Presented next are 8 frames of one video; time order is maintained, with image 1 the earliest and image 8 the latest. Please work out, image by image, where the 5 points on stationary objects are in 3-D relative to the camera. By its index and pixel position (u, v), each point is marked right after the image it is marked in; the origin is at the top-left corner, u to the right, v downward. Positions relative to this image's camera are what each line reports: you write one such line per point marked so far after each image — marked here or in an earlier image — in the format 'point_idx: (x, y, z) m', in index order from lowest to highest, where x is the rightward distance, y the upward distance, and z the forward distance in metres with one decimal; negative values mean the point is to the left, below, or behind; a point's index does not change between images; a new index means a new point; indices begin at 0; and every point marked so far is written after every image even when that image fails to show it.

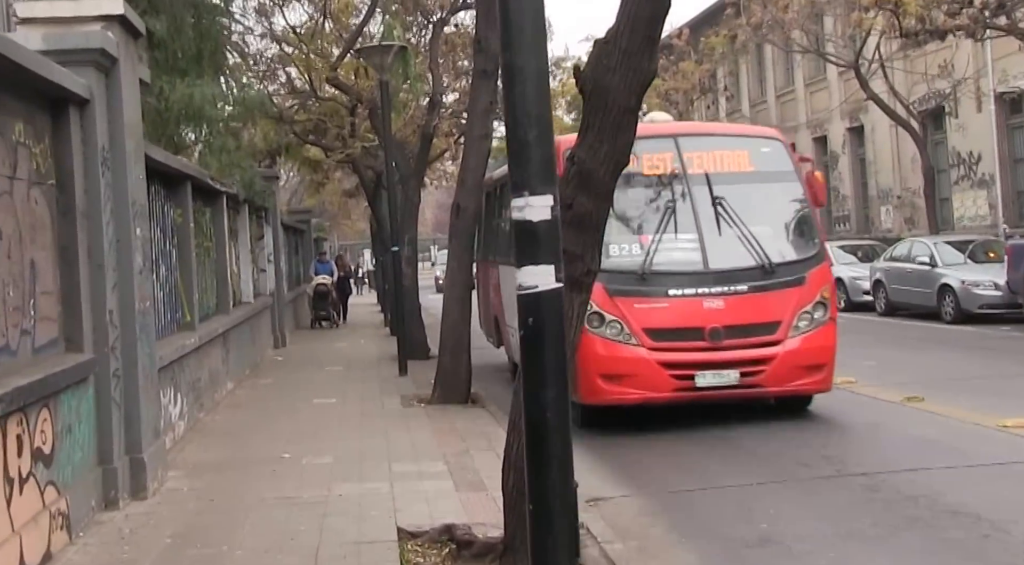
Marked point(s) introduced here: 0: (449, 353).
0: (-0.6, -0.7, +10.8) m
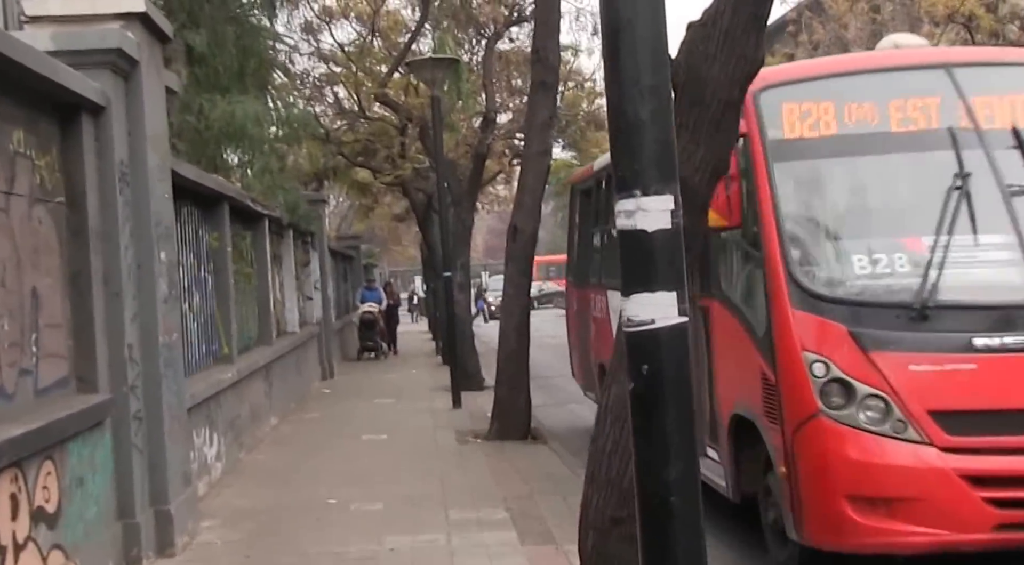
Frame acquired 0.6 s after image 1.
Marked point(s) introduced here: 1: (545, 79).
0: (-0.1, -1.0, +10.3) m
1: (+0.3, +1.9, +9.8) m
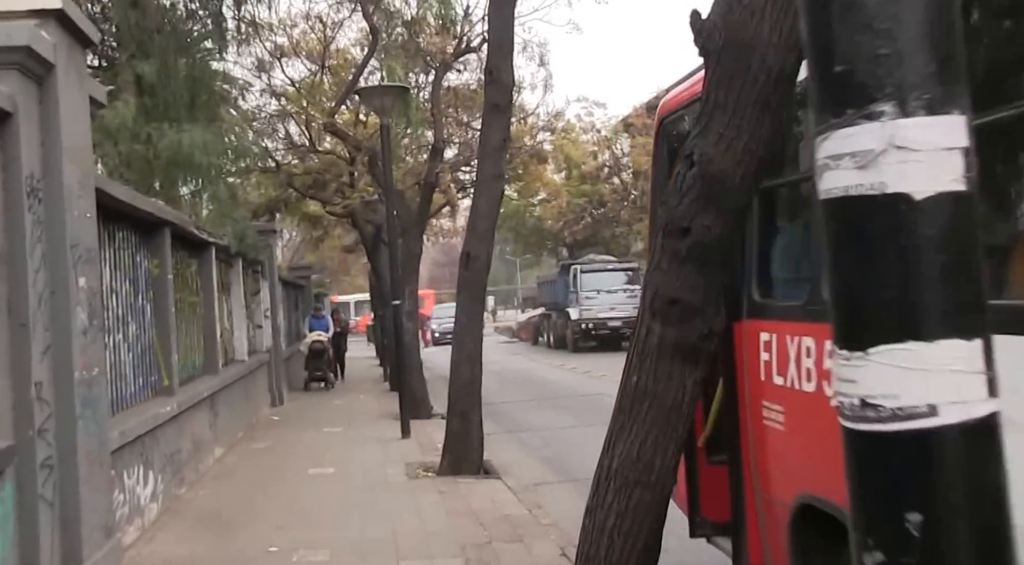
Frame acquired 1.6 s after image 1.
0: (-0.5, -1.2, +10.0) m
1: (-0.1, +1.6, +9.5) m
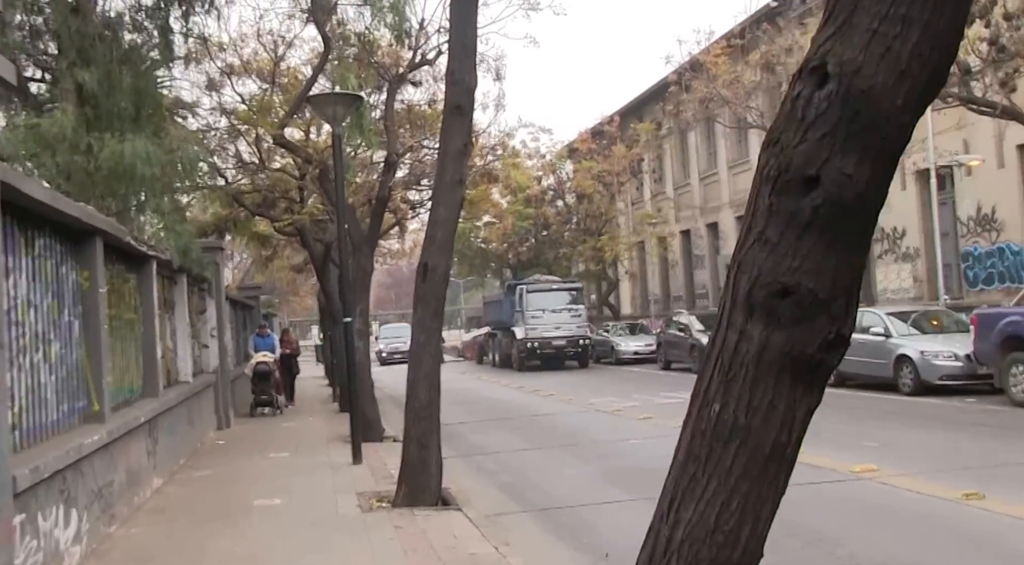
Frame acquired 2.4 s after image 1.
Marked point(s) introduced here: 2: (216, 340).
0: (-0.8, -1.4, +9.3) m
1: (-0.4, +1.5, +8.9) m
2: (-4.6, -0.9, +16.7) m
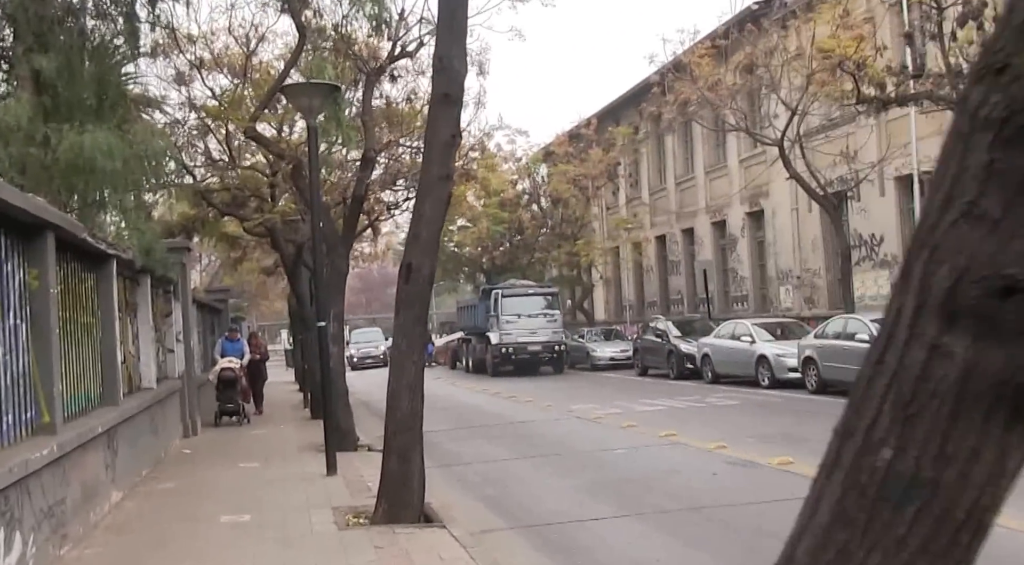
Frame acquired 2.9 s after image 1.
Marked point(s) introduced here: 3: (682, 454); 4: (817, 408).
0: (-0.9, -1.4, +8.7) m
1: (-0.5, +1.5, +8.4) m
2: (-4.9, -0.9, +16.0) m
3: (+2.1, -2.1, +13.3) m
4: (+5.1, -2.1, +18.4) m
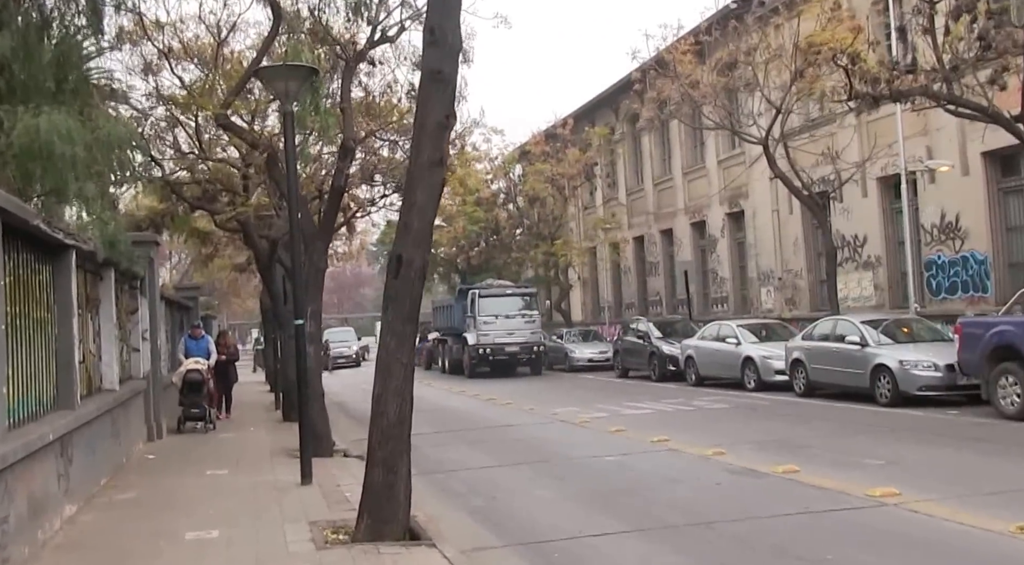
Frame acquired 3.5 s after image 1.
0: (-1.0, -1.4, +8.0) m
1: (-0.5, +1.5, +7.7) m
2: (-5.1, -0.9, +15.1) m
3: (+1.9, -2.1, +12.6) m
4: (+4.8, -2.1, +17.9) m
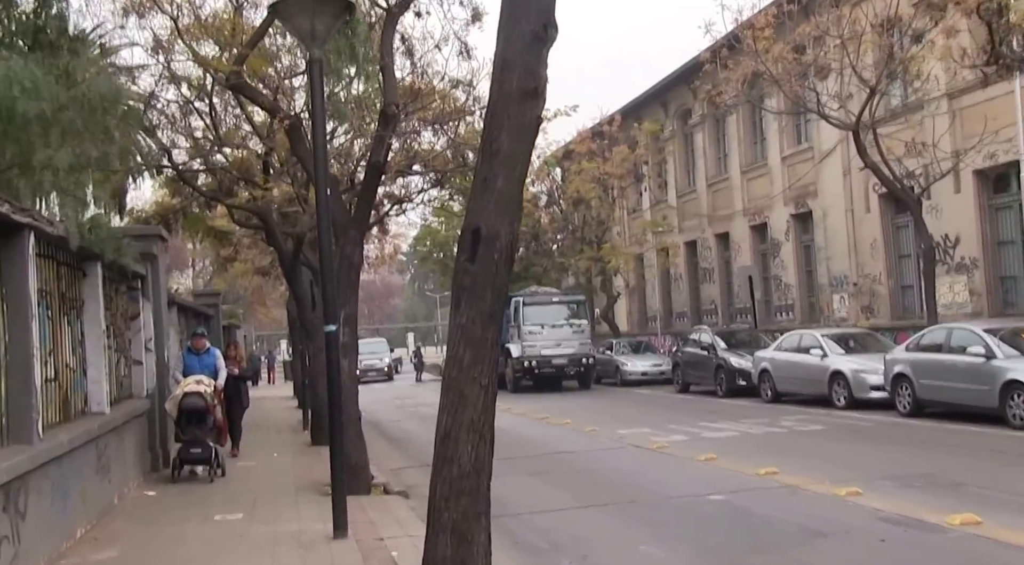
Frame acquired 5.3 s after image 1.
0: (-0.3, -1.3, +5.4) m
1: (+0.1, +1.6, +5.1) m
2: (-4.2, -0.9, +12.7) m
3: (+2.7, -2.0, +10.0) m
4: (+5.8, -2.1, +15.1) m
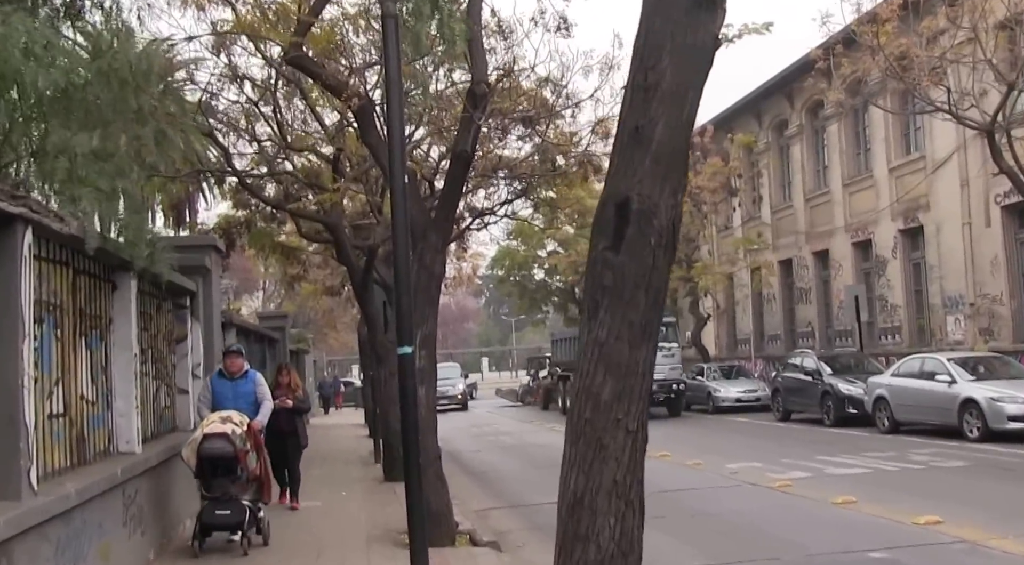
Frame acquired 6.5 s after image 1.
0: (+0.2, -1.3, +3.6) m
1: (+0.7, +1.6, +3.3) m
2: (-3.2, -1.0, +11.1) m
3: (+3.6, -2.1, +7.9) m
4: (+7.0, -2.3, +12.9) m
